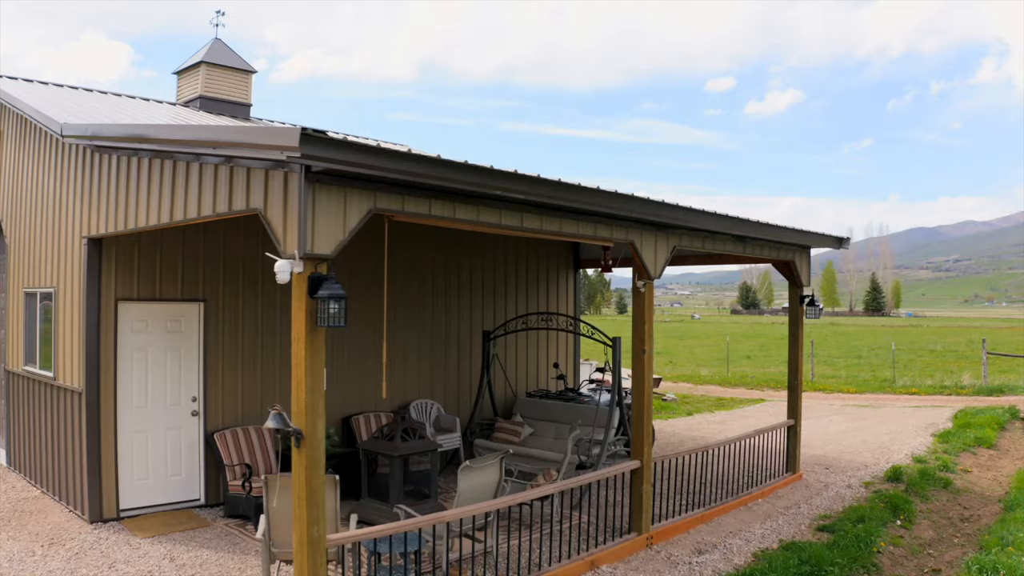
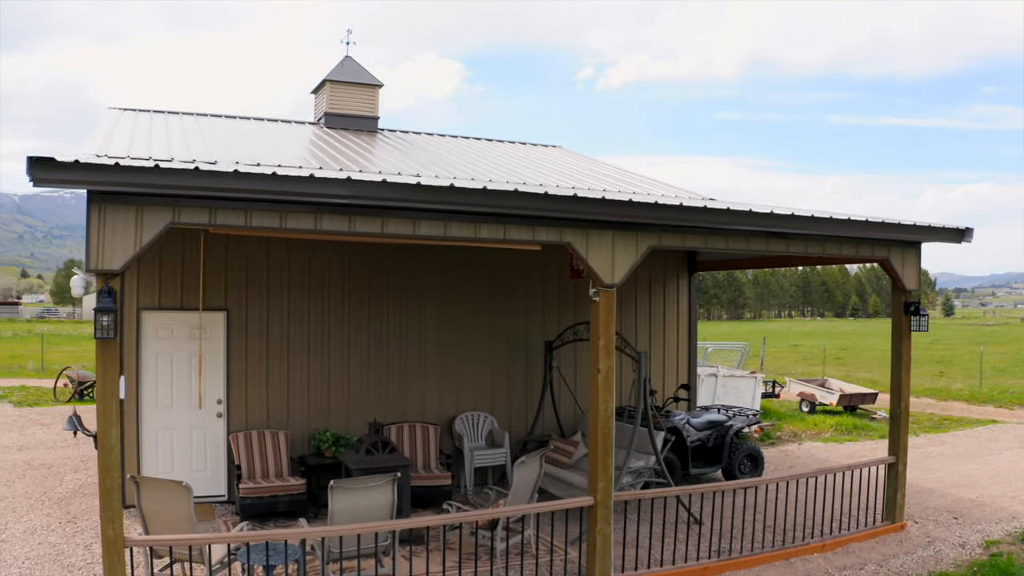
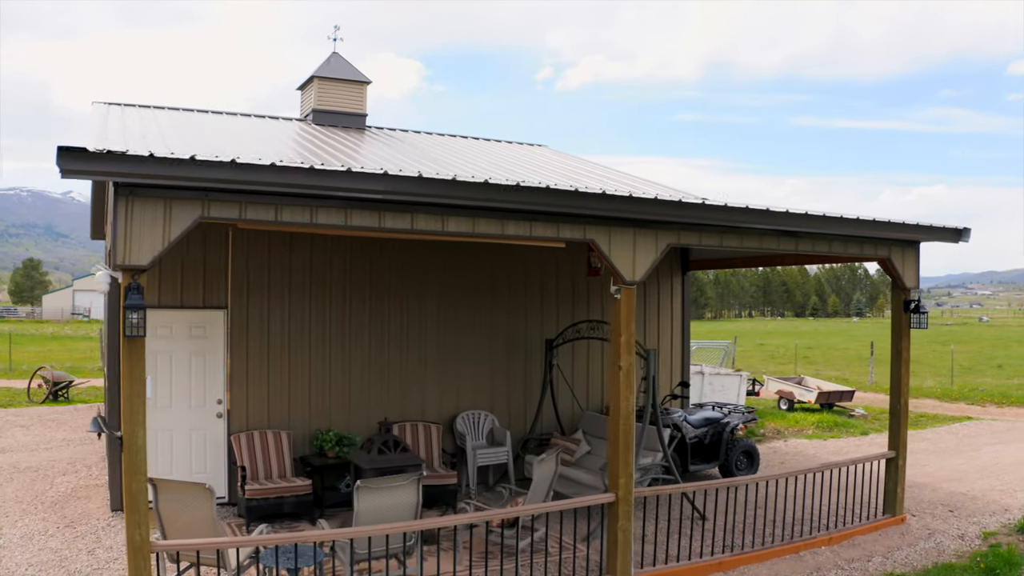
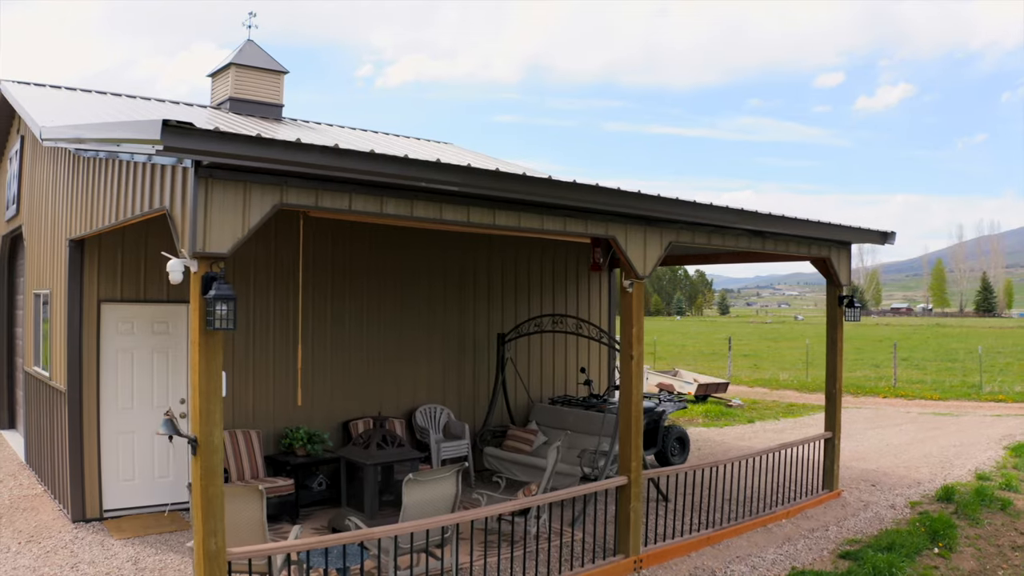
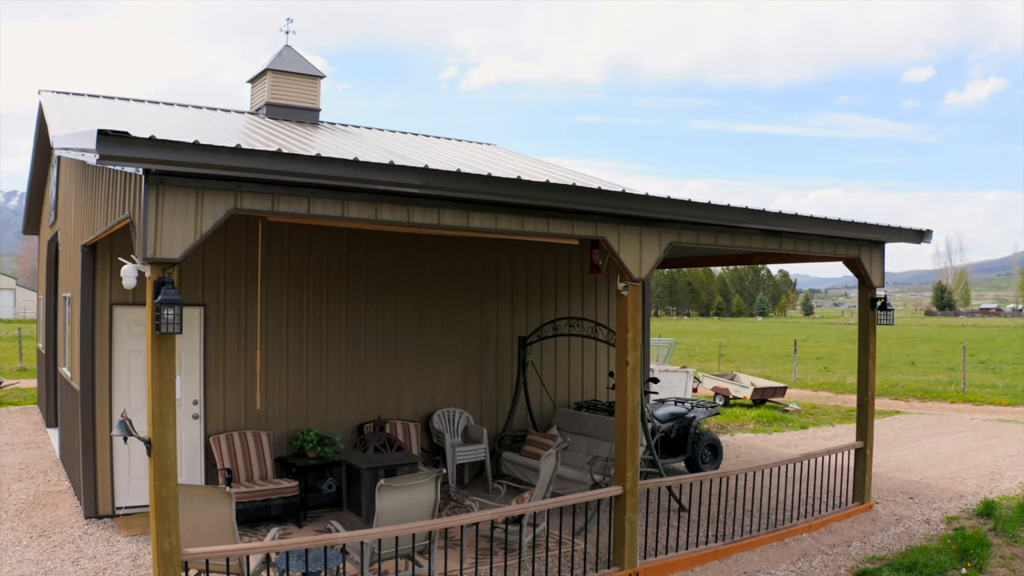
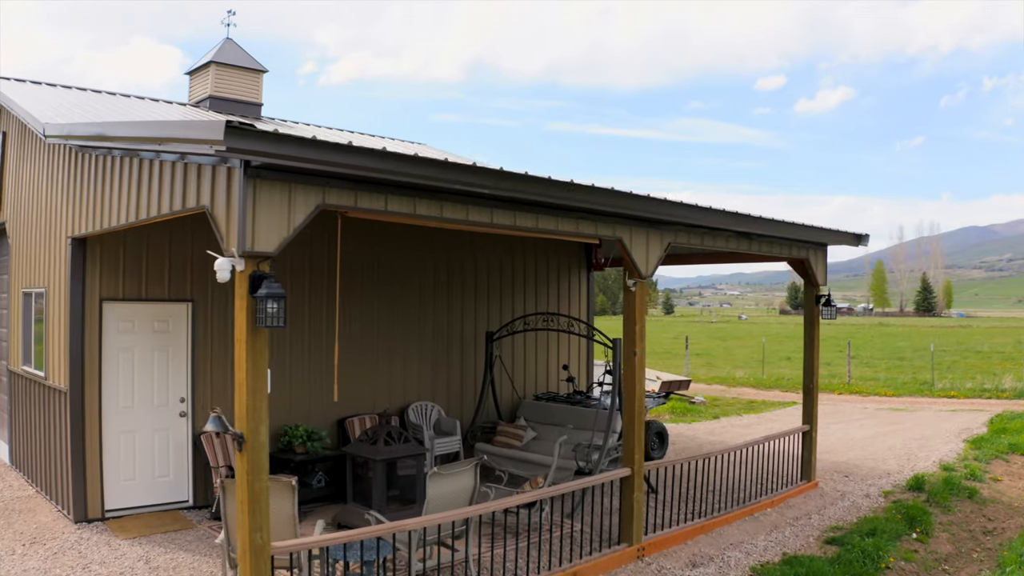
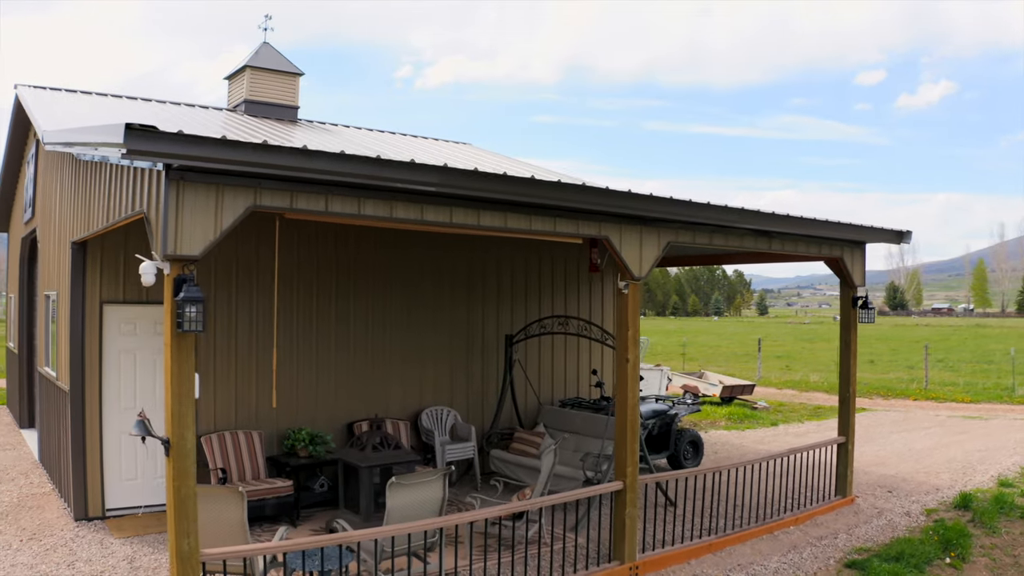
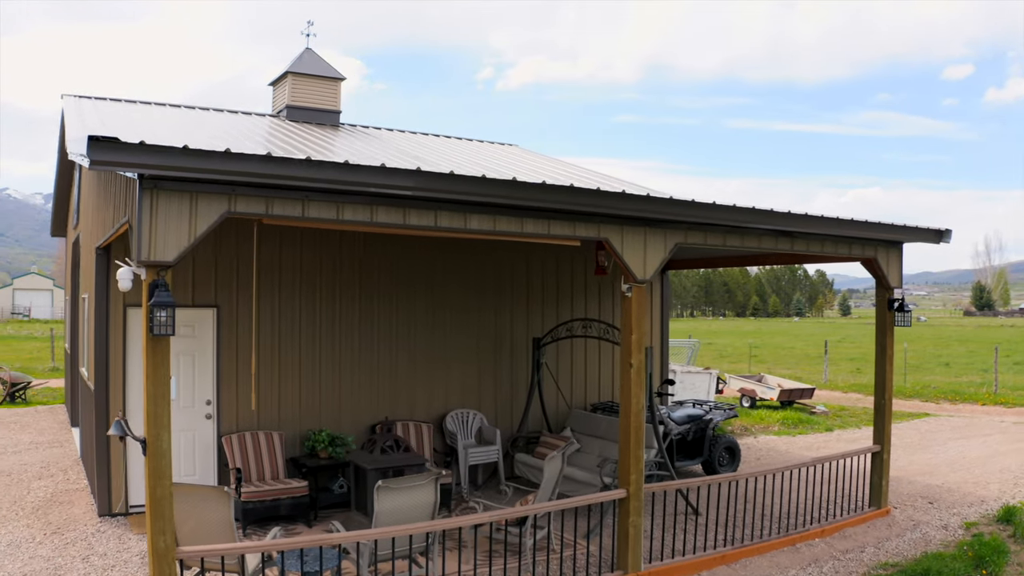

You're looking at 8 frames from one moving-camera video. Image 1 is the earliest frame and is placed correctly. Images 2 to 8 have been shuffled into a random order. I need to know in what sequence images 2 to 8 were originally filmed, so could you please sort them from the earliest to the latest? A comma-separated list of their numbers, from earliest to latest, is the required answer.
6, 4, 7, 5, 8, 3, 2
